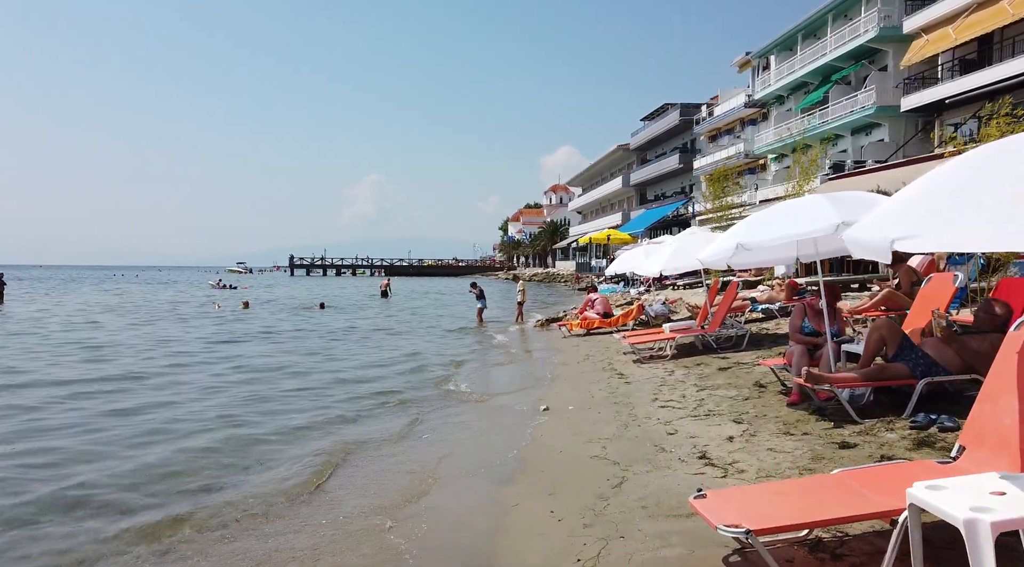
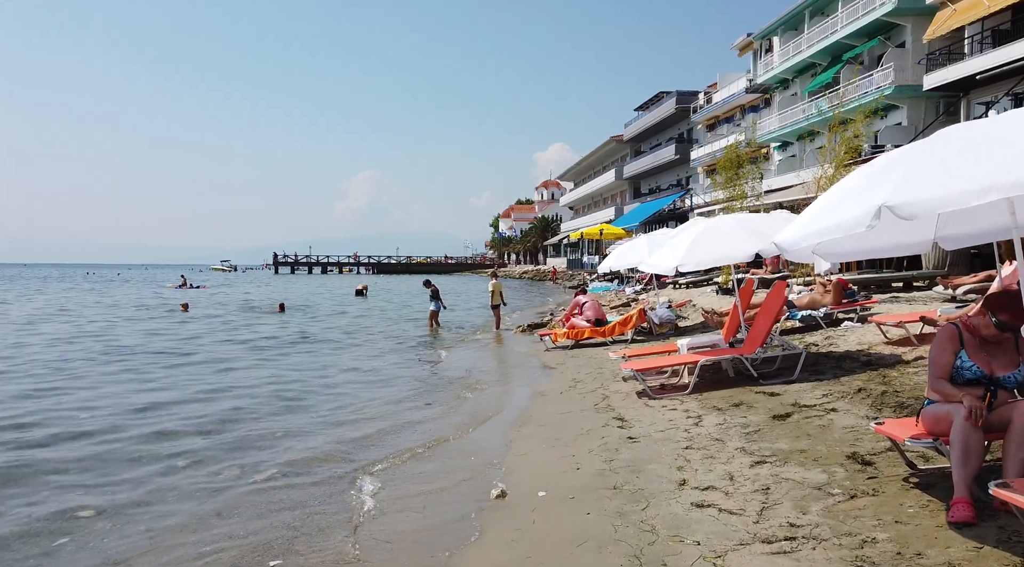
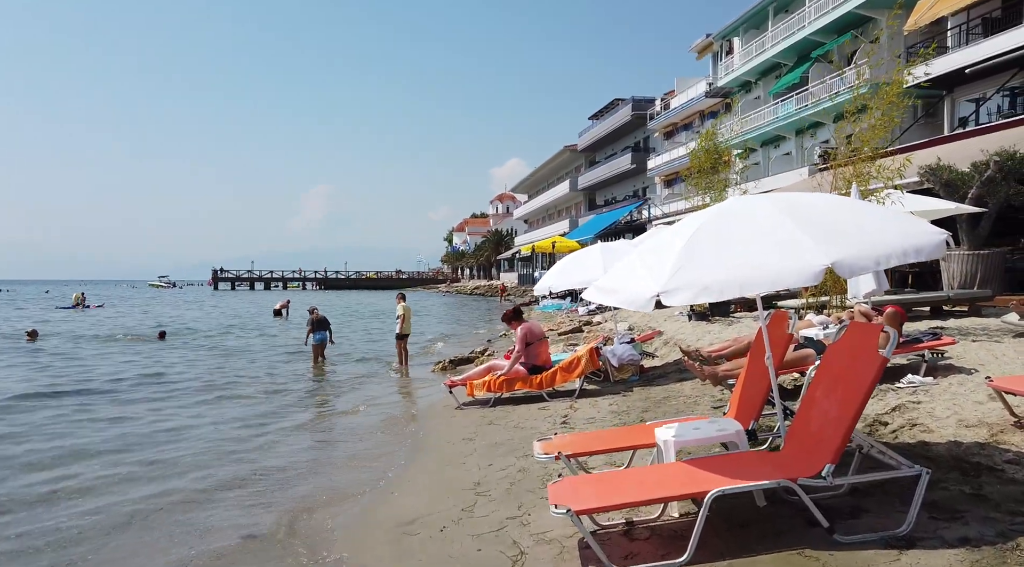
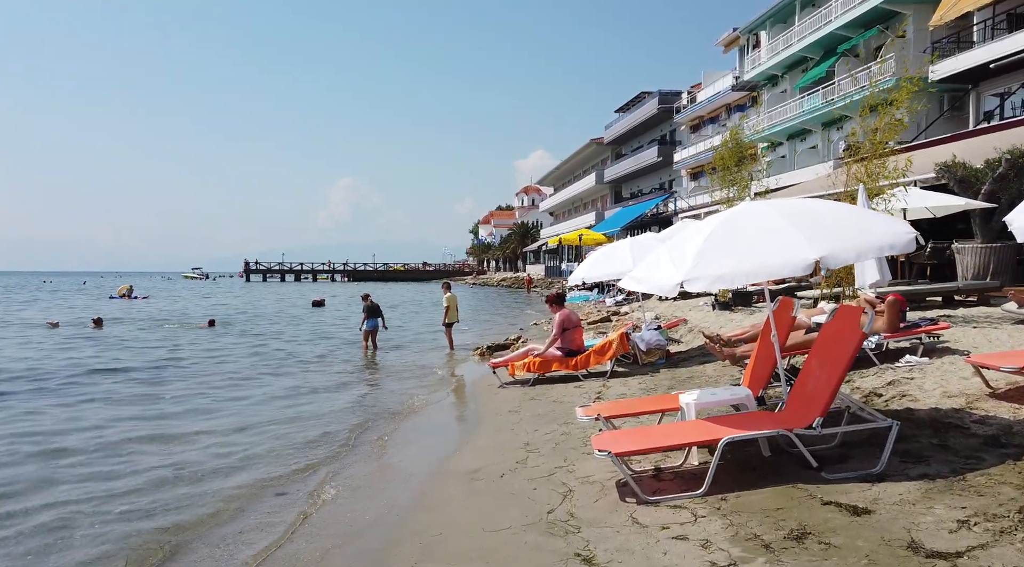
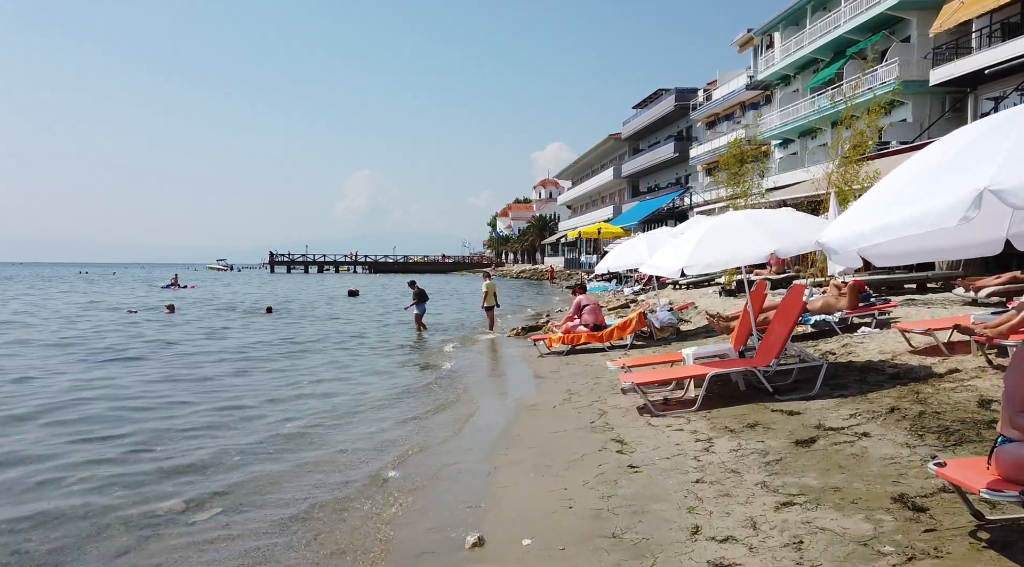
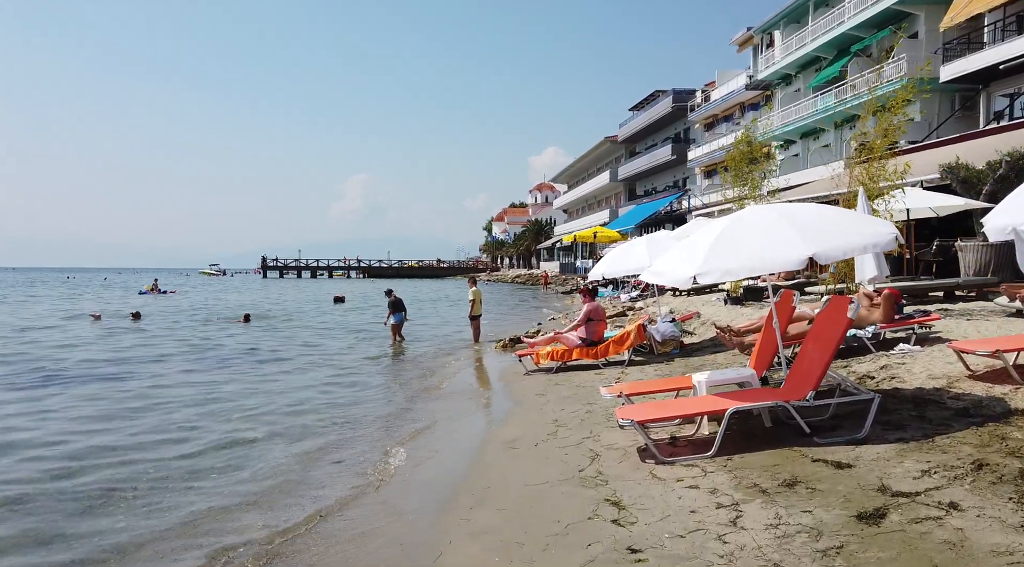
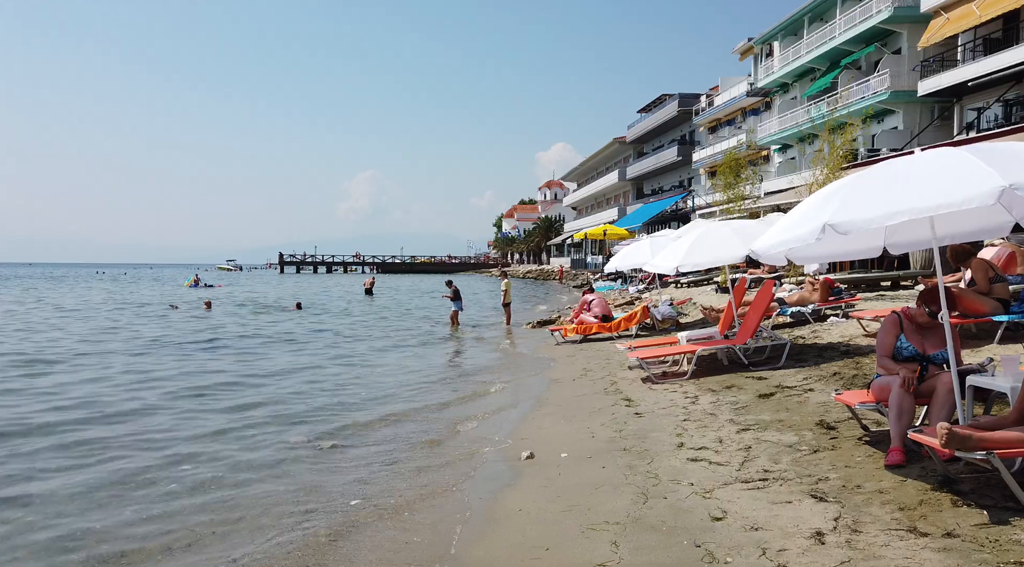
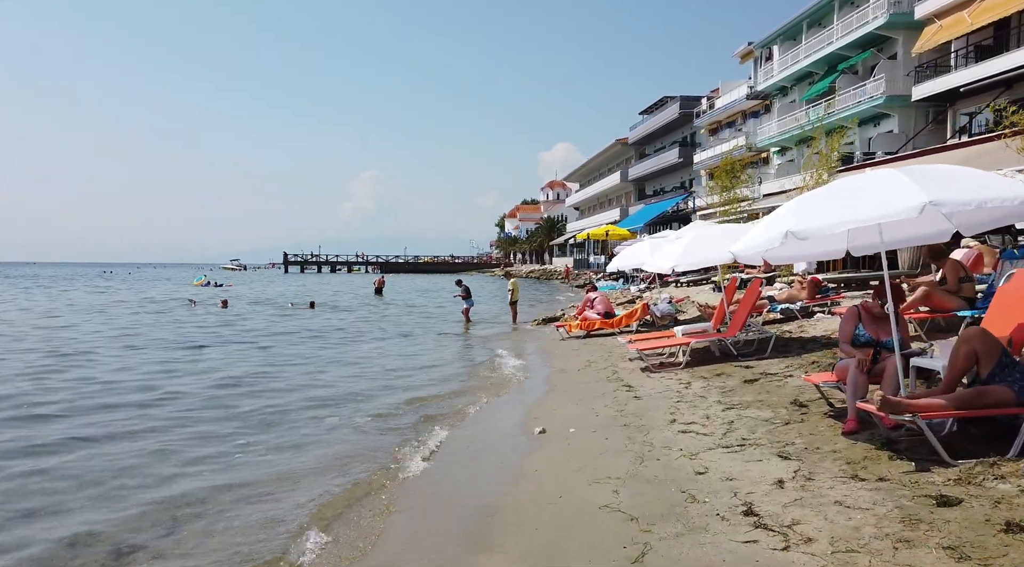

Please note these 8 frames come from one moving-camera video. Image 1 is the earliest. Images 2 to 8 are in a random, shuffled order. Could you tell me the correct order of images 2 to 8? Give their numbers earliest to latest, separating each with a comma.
8, 7, 2, 5, 6, 4, 3
